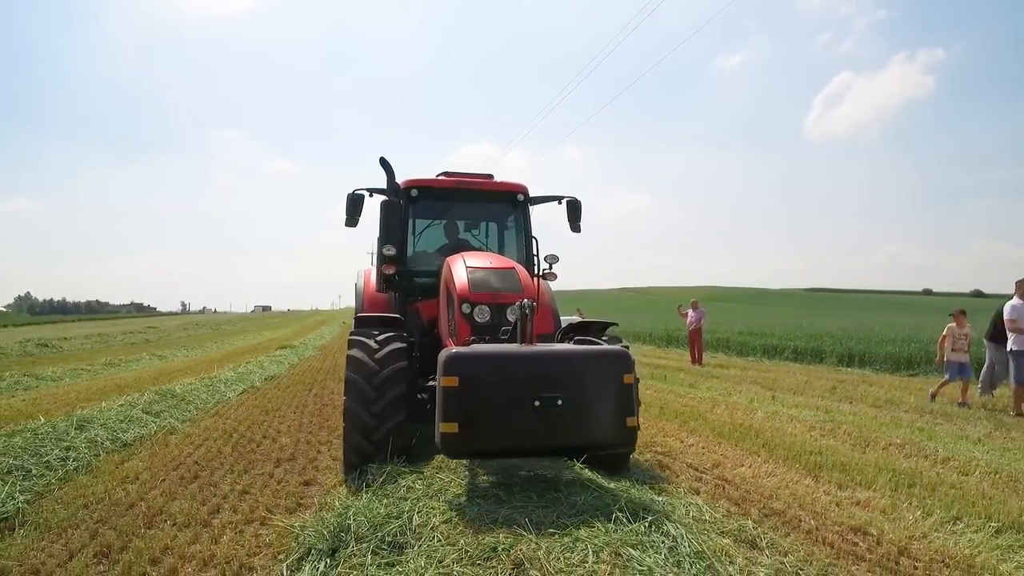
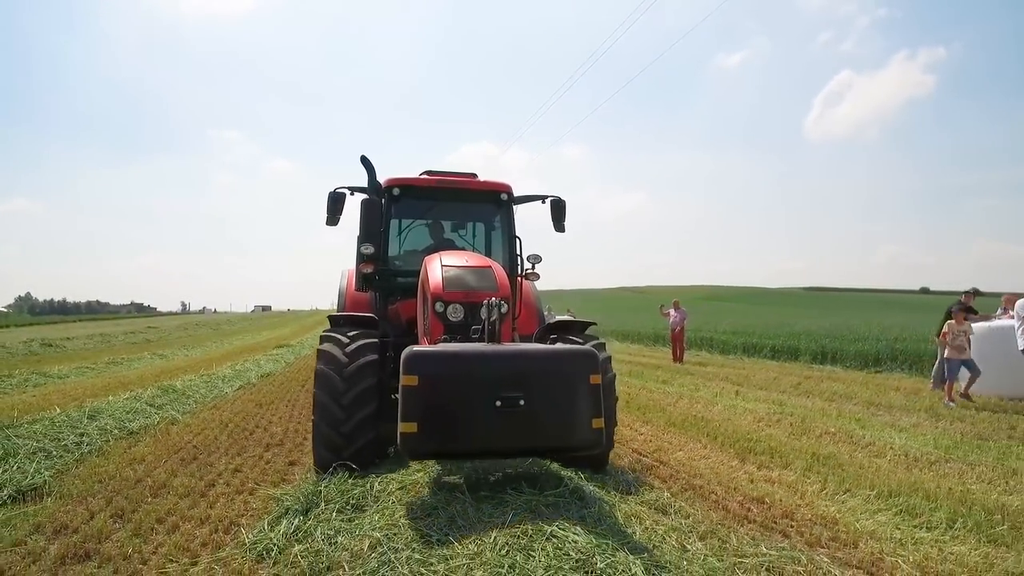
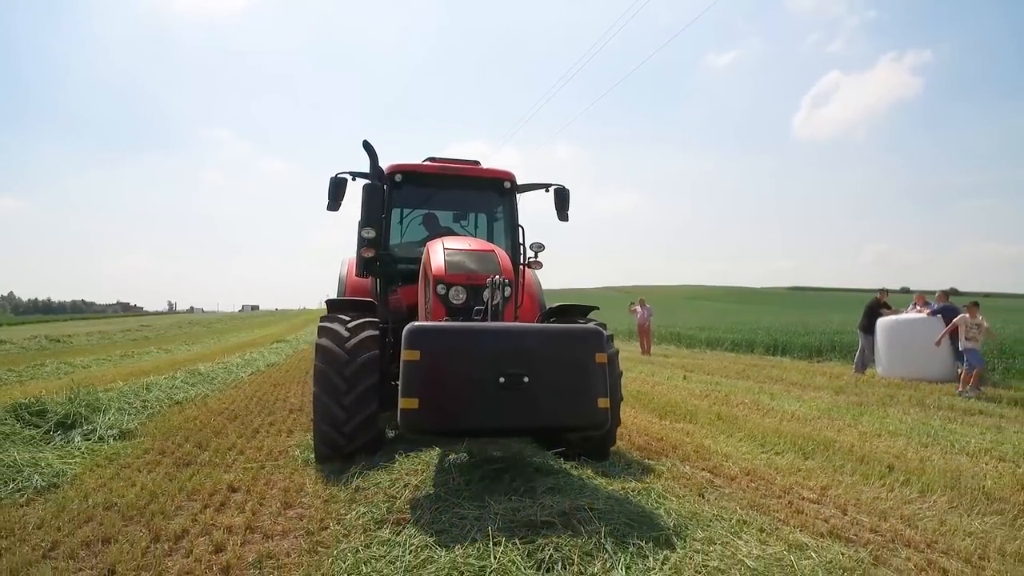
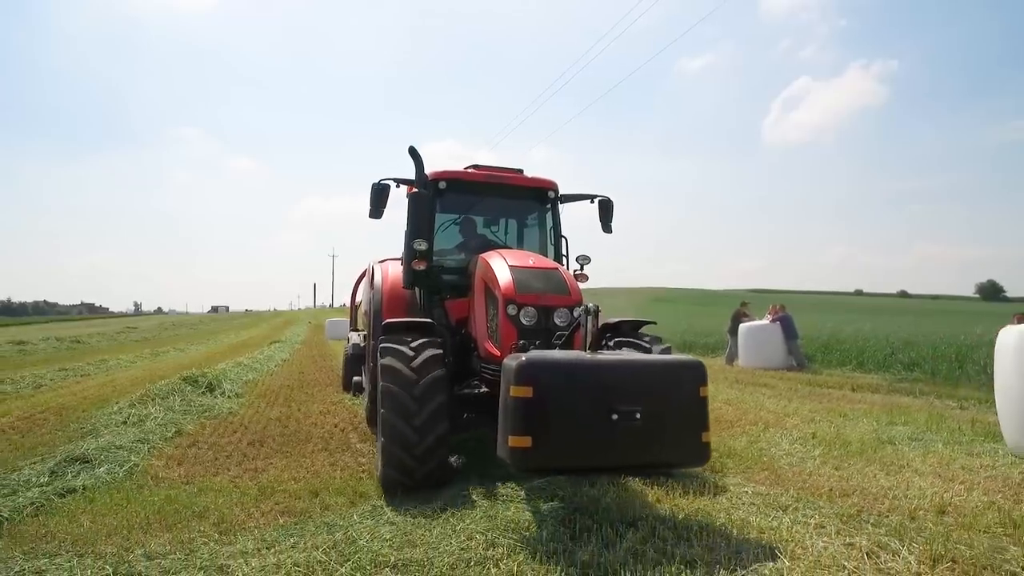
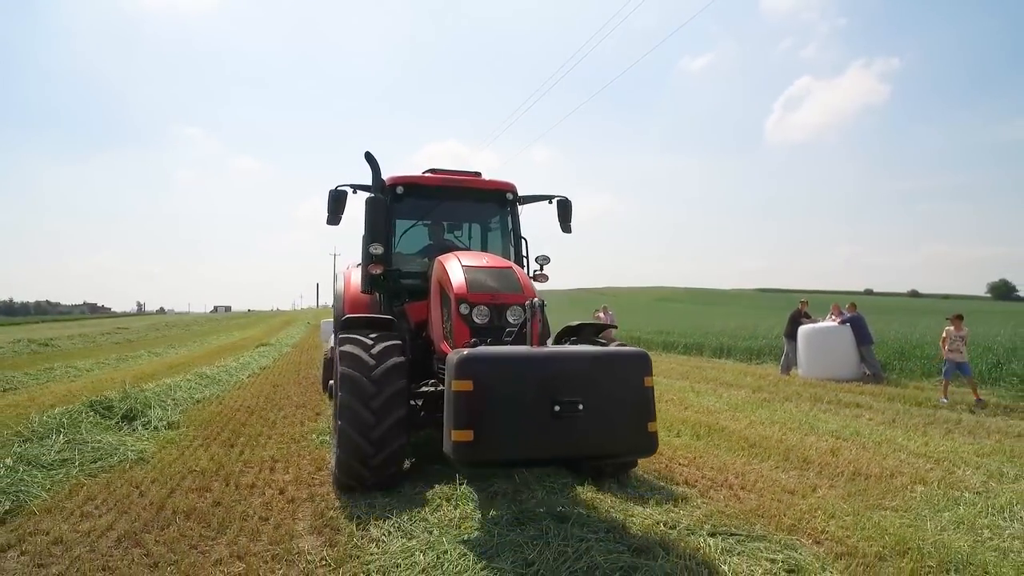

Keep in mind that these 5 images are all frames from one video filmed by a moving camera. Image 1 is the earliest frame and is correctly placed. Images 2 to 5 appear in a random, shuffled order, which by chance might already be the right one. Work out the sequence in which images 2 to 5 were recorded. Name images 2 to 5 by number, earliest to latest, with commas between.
2, 3, 5, 4
